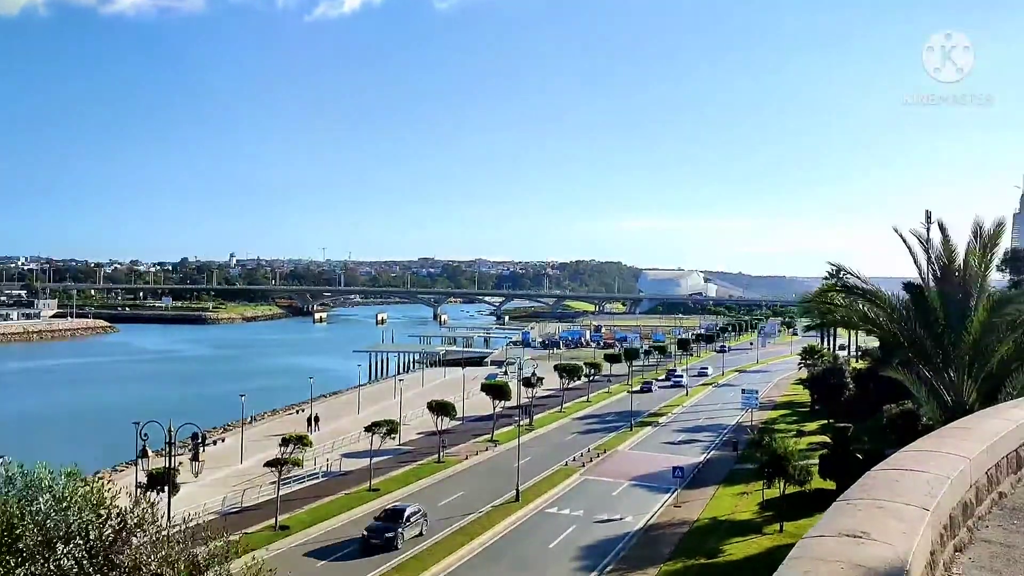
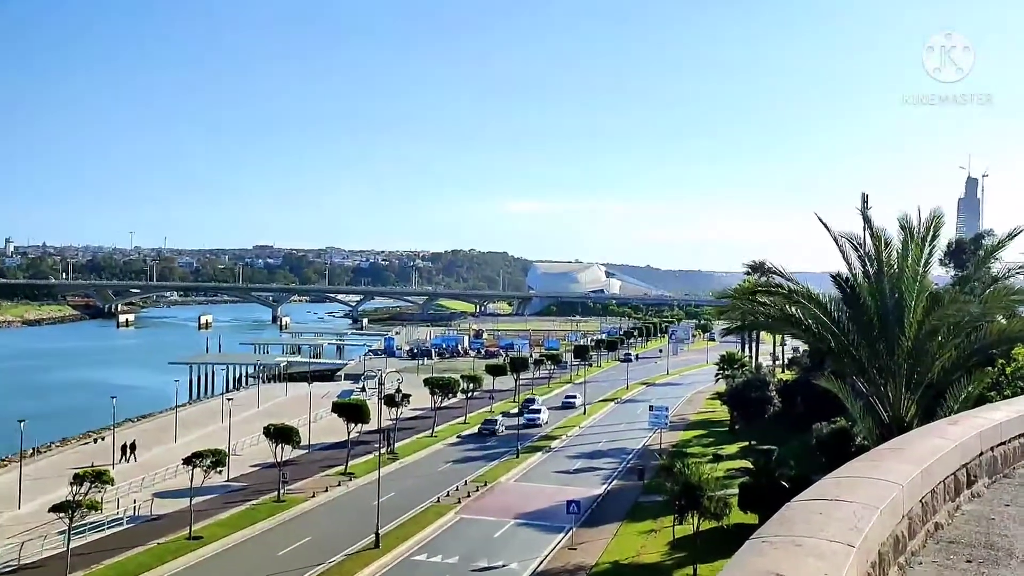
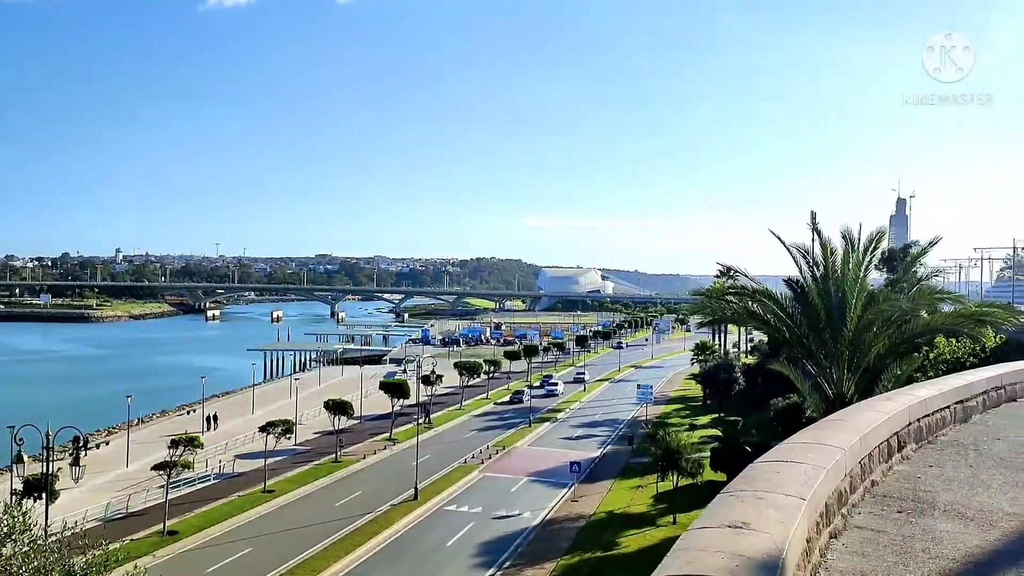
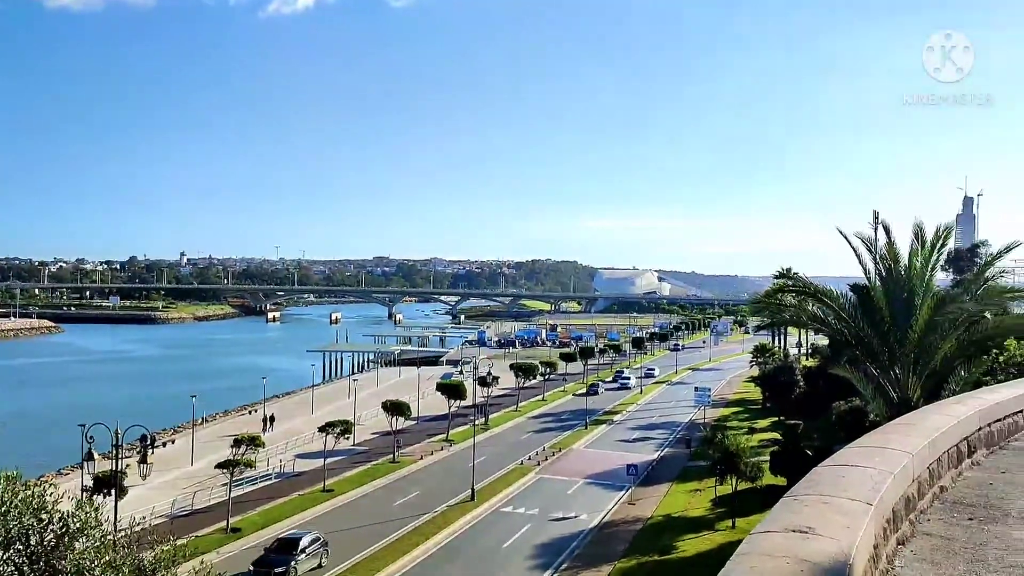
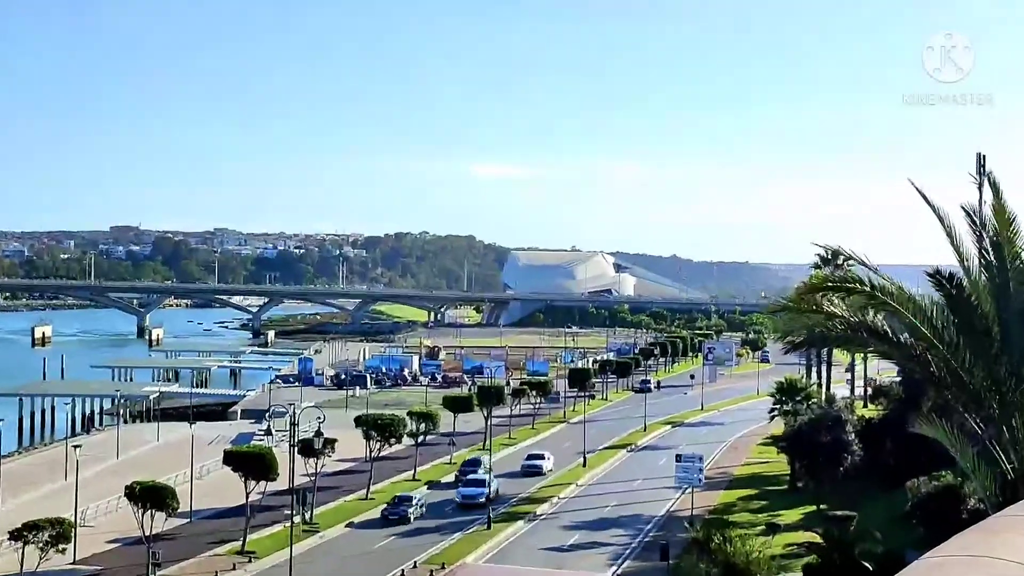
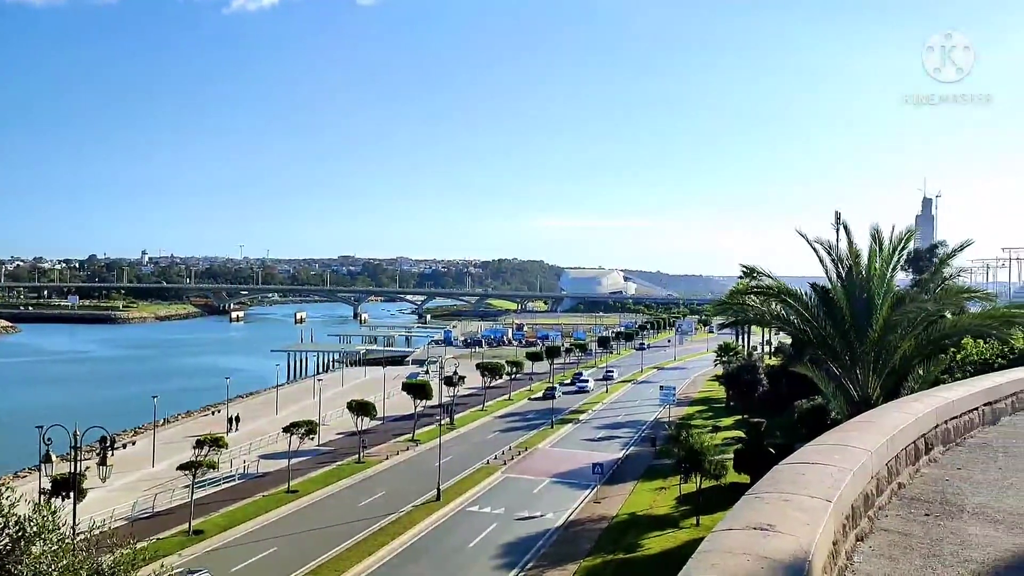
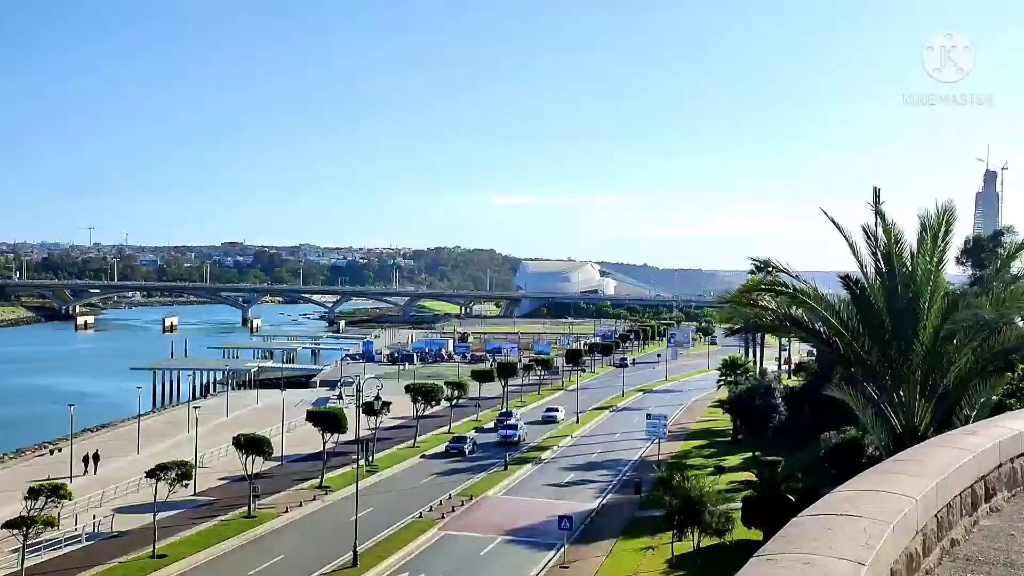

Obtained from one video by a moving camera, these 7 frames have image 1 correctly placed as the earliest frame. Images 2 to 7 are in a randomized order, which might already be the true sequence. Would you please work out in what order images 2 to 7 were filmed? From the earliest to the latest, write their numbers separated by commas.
4, 6, 3, 2, 7, 5
